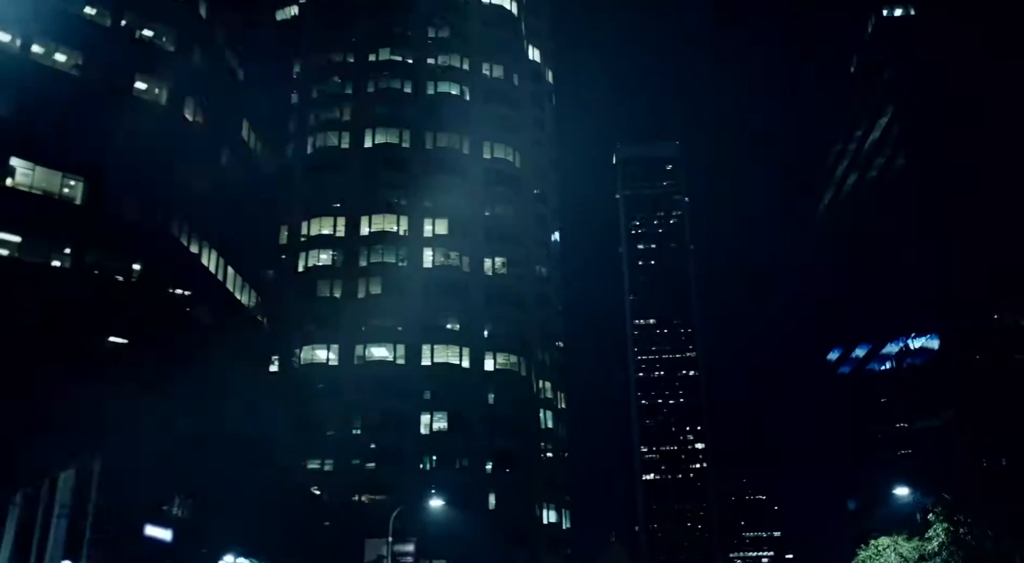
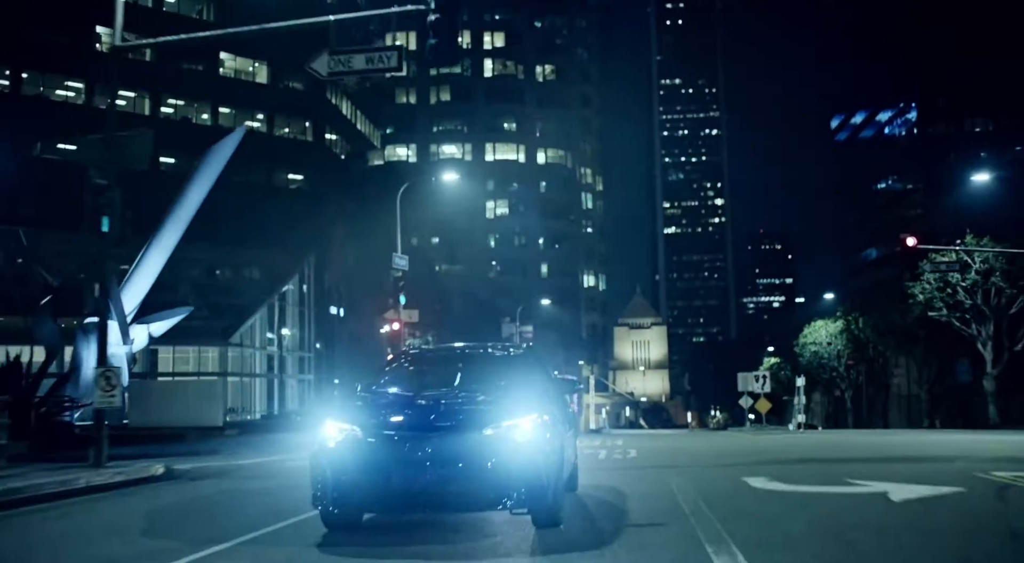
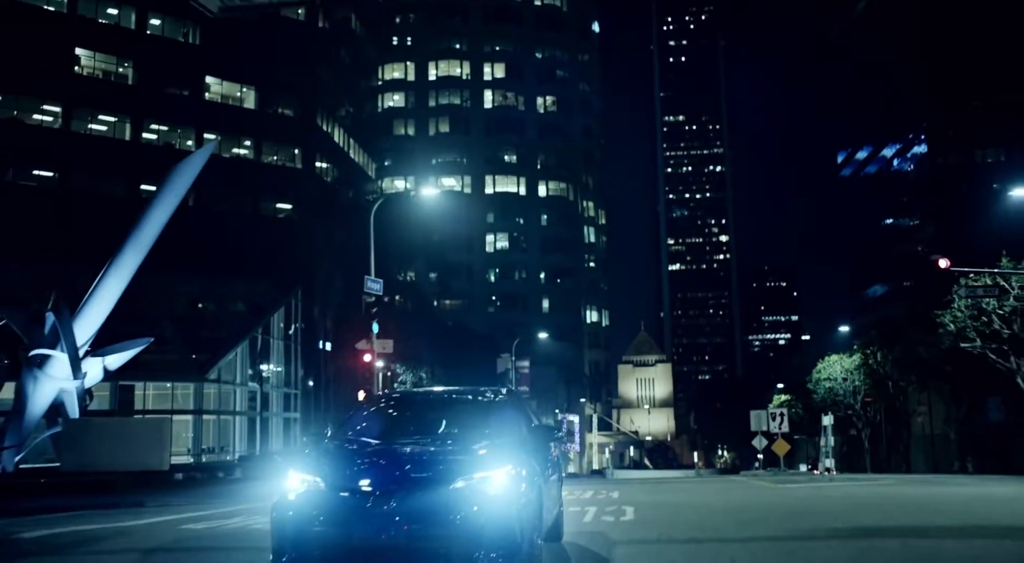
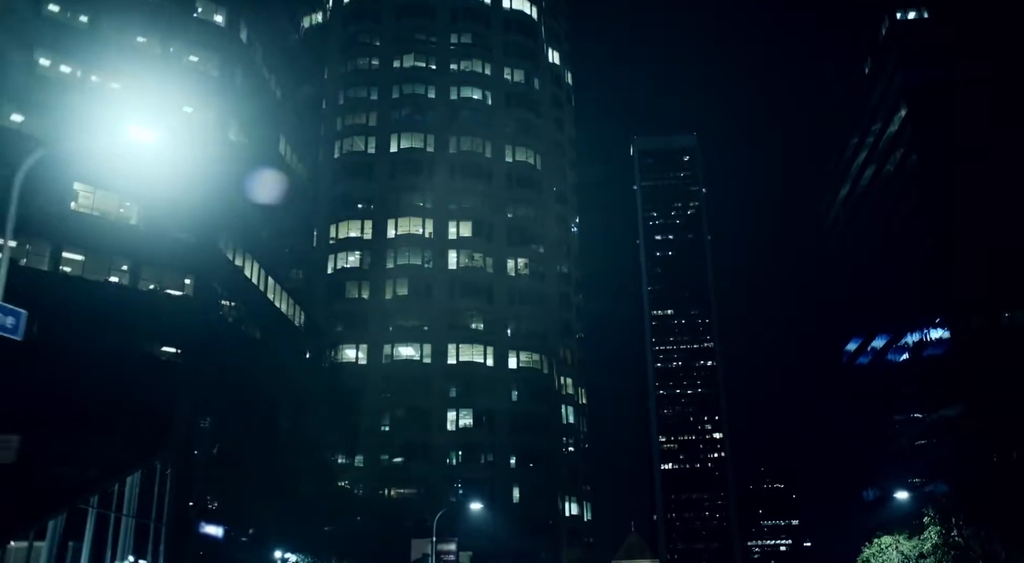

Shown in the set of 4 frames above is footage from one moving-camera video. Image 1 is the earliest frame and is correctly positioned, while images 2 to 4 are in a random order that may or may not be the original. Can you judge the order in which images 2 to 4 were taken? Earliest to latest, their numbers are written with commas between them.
4, 3, 2
